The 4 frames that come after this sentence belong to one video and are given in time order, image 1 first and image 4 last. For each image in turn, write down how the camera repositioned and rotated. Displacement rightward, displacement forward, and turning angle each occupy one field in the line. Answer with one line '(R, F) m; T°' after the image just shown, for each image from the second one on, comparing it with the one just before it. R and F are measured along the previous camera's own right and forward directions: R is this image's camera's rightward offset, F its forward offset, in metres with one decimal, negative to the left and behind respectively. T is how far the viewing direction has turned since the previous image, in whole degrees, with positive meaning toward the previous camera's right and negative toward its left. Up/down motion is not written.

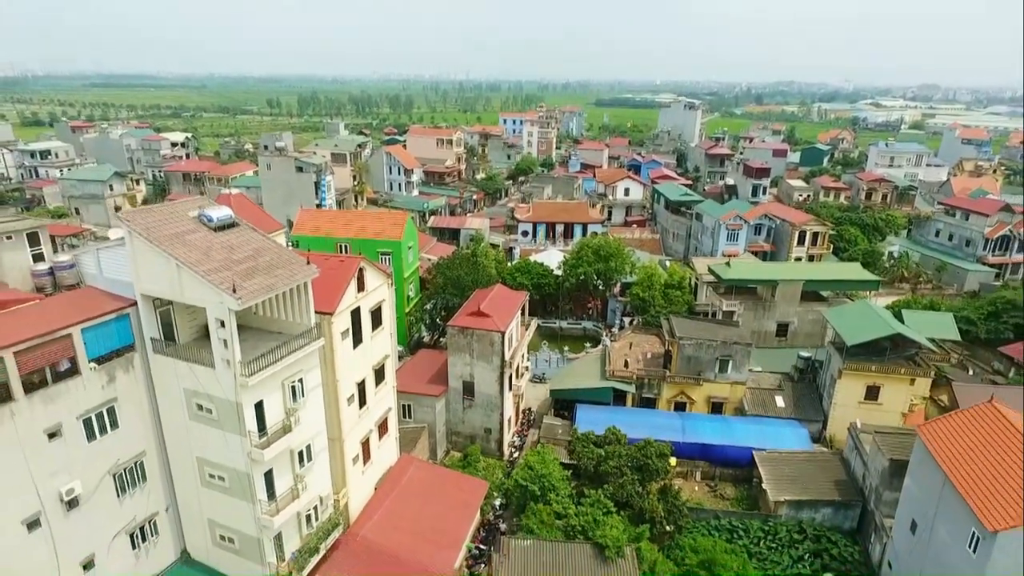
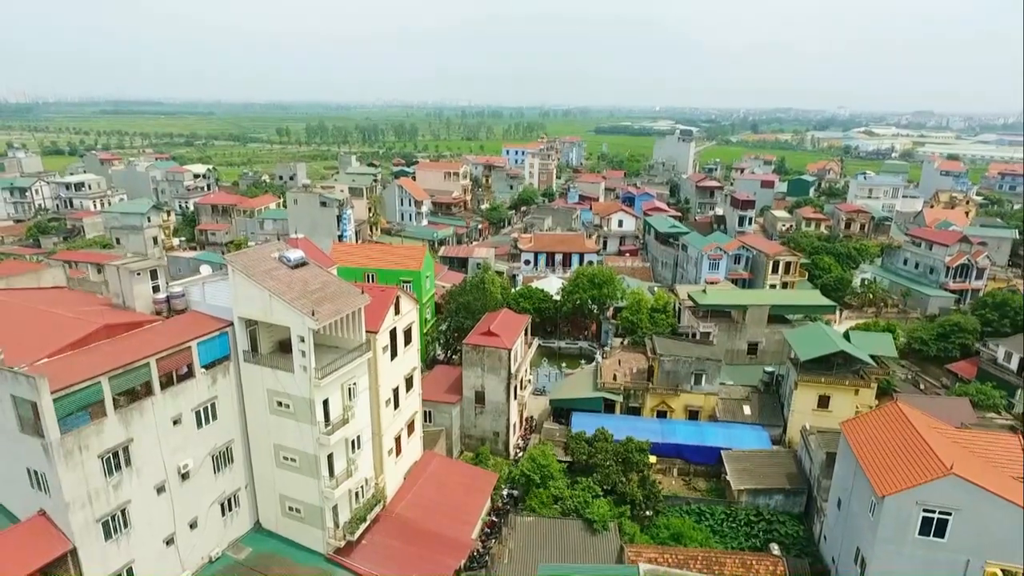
(-0.1, -2.8) m; 0°
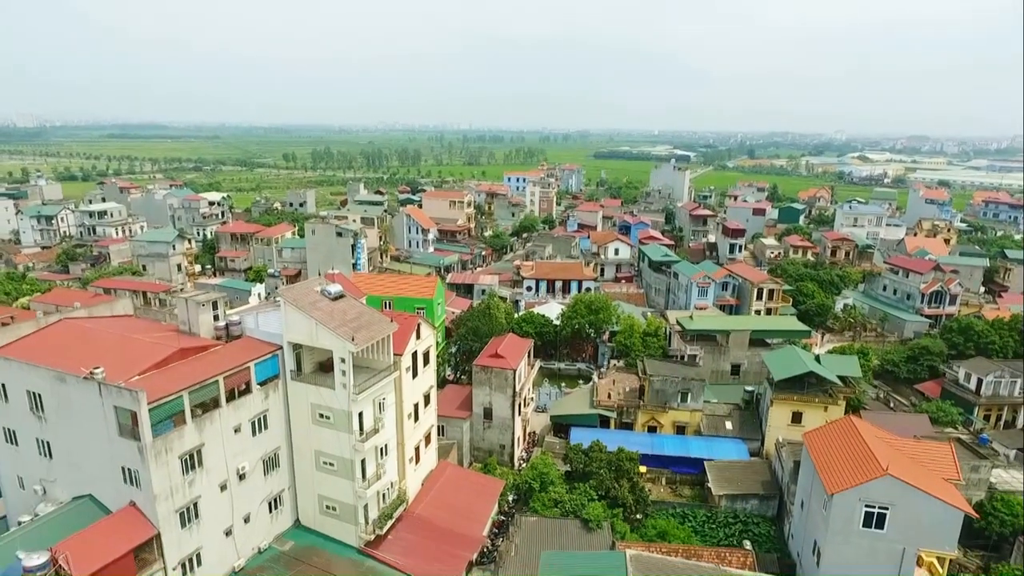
(-0.1, -2.2) m; 0°
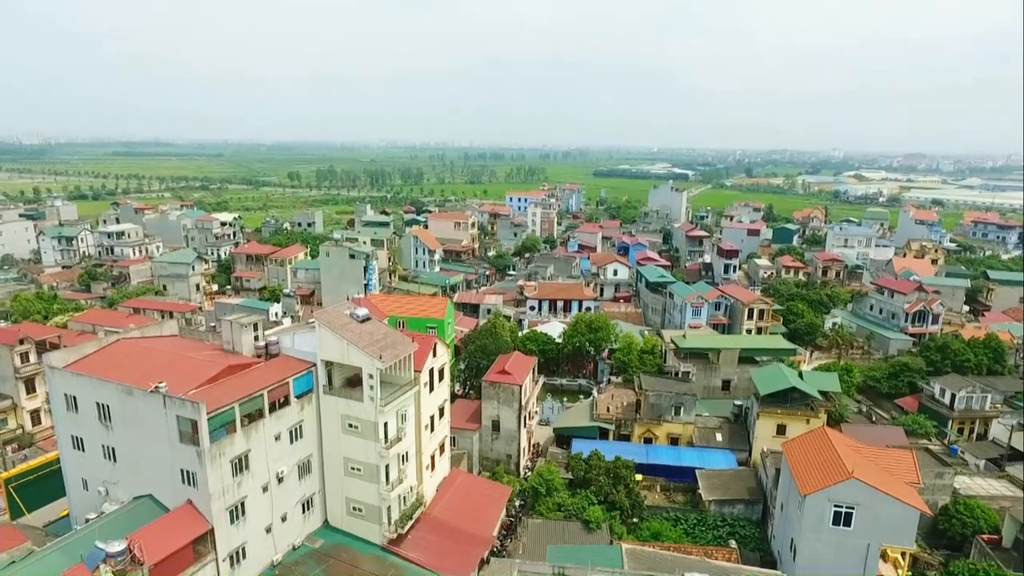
(-0.2, -1.8) m; 0°
